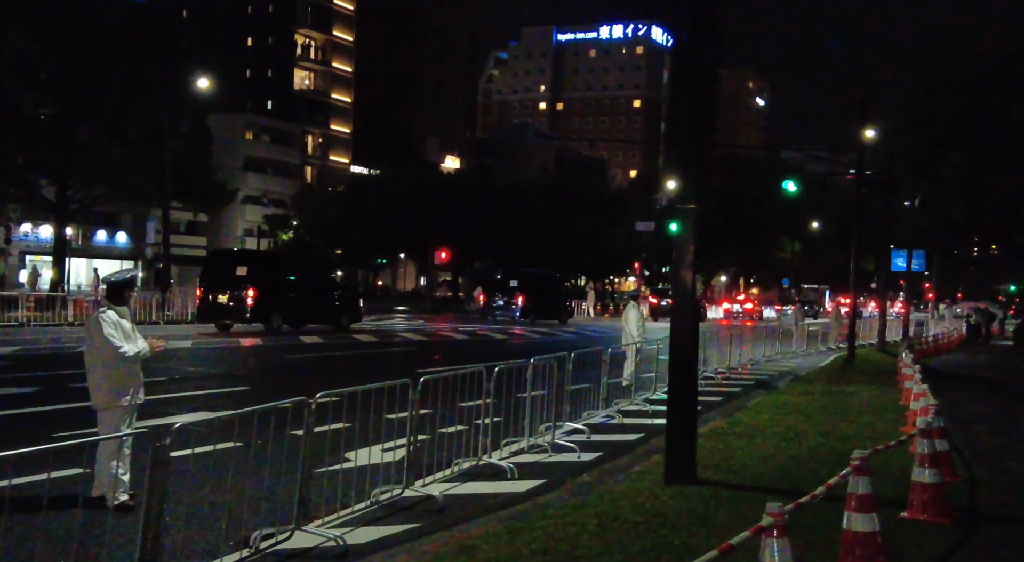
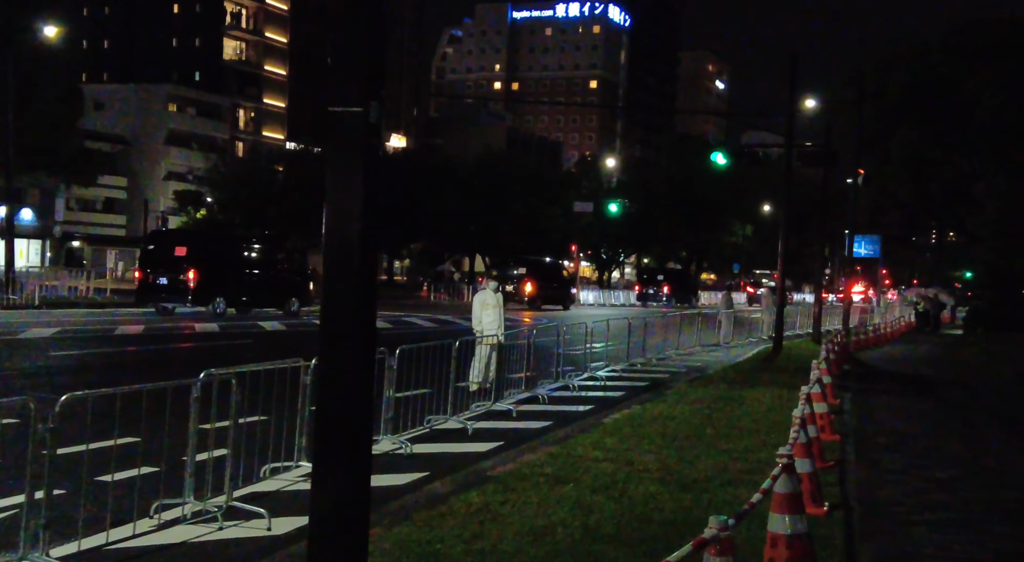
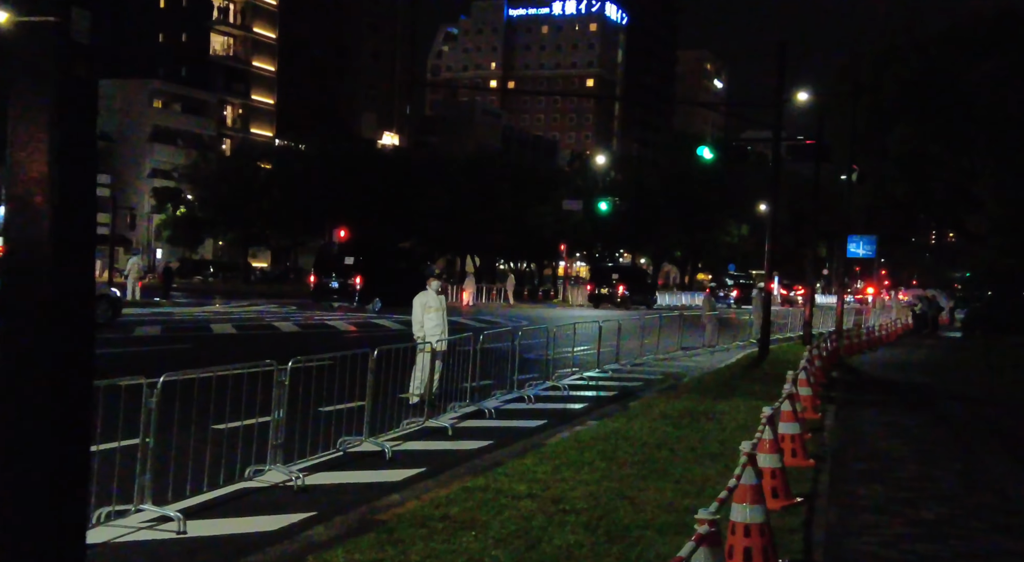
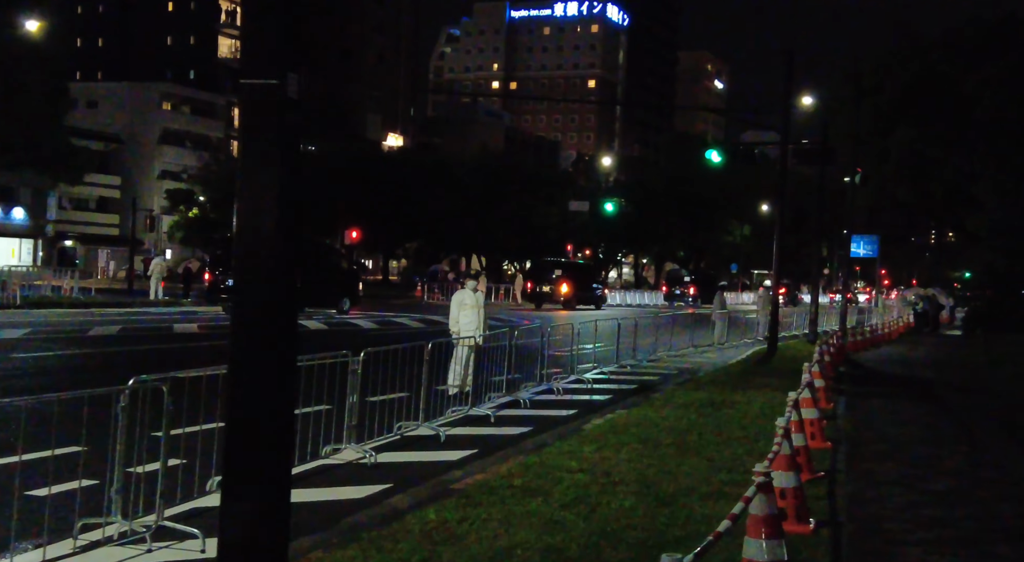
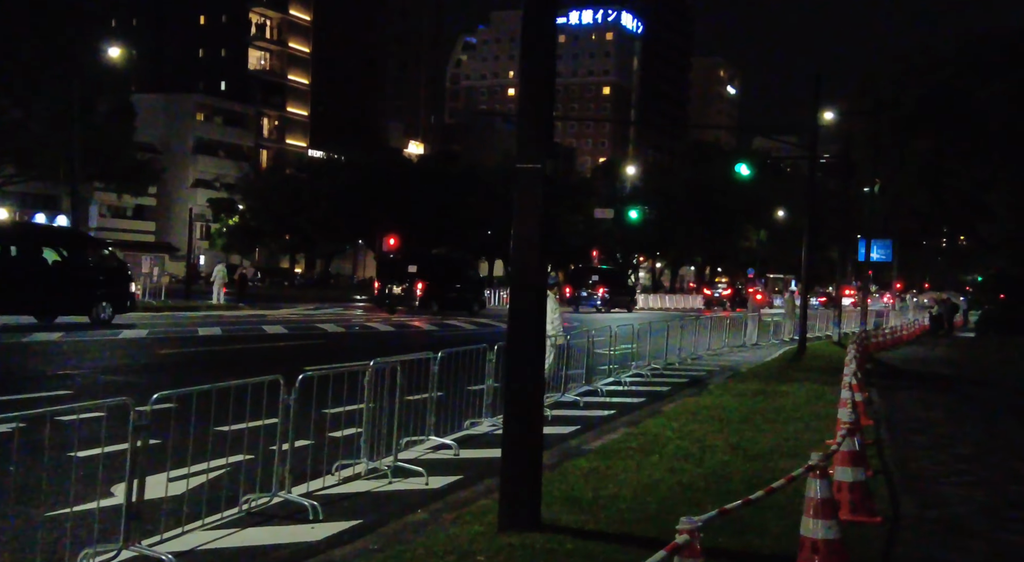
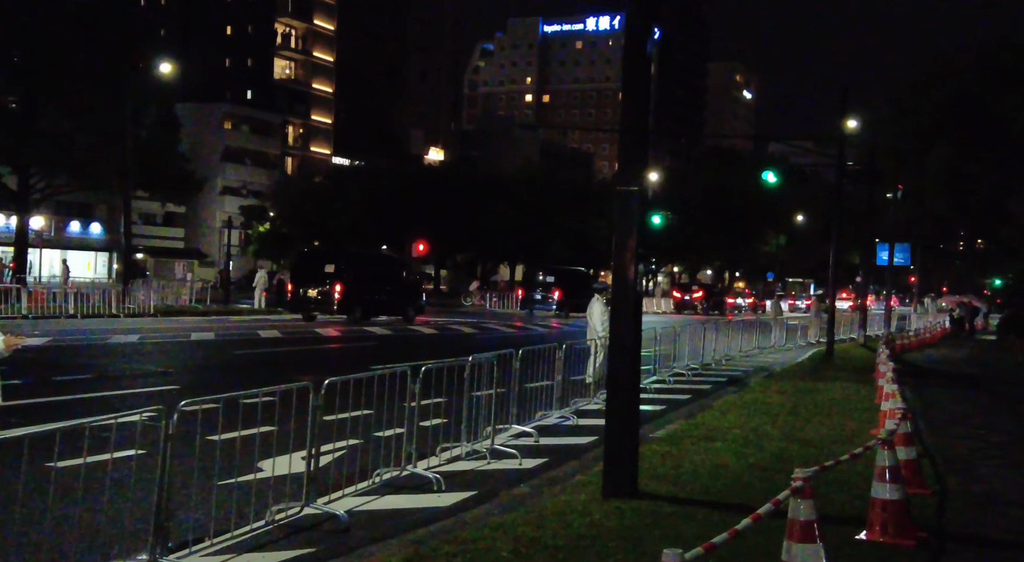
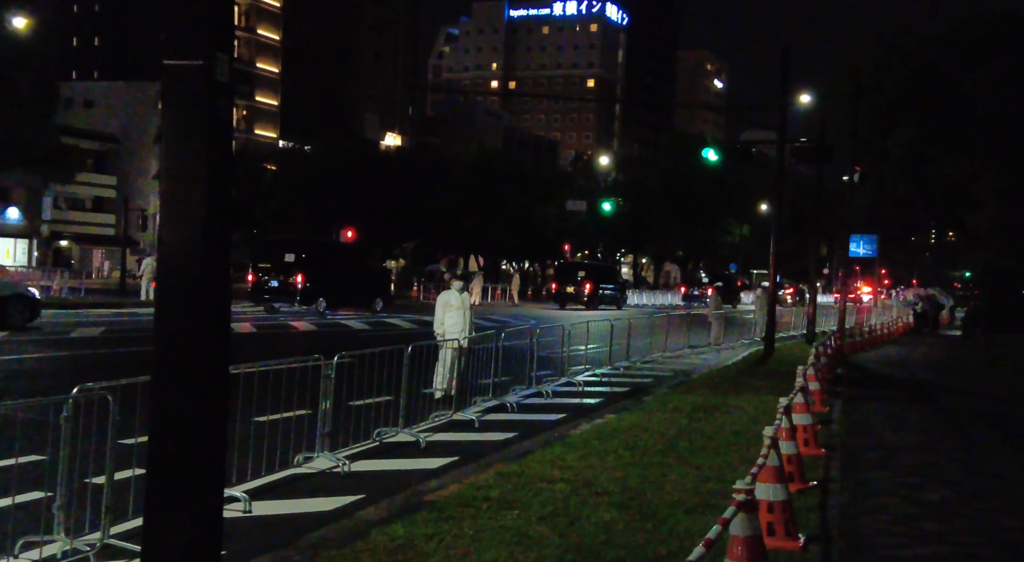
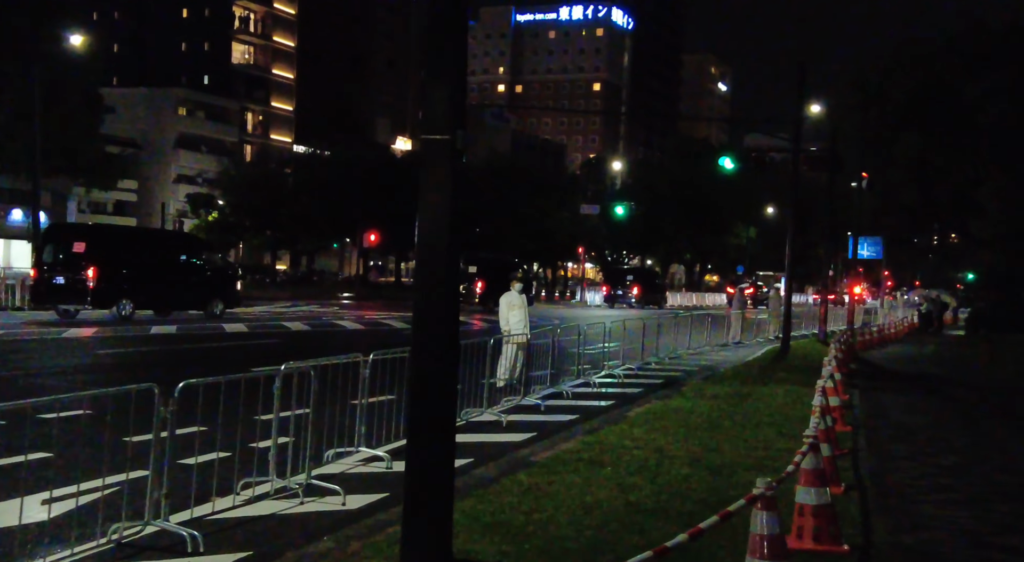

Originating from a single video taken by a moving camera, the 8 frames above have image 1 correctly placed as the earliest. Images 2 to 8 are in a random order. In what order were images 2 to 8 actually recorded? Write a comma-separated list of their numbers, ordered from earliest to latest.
6, 5, 8, 2, 4, 7, 3
